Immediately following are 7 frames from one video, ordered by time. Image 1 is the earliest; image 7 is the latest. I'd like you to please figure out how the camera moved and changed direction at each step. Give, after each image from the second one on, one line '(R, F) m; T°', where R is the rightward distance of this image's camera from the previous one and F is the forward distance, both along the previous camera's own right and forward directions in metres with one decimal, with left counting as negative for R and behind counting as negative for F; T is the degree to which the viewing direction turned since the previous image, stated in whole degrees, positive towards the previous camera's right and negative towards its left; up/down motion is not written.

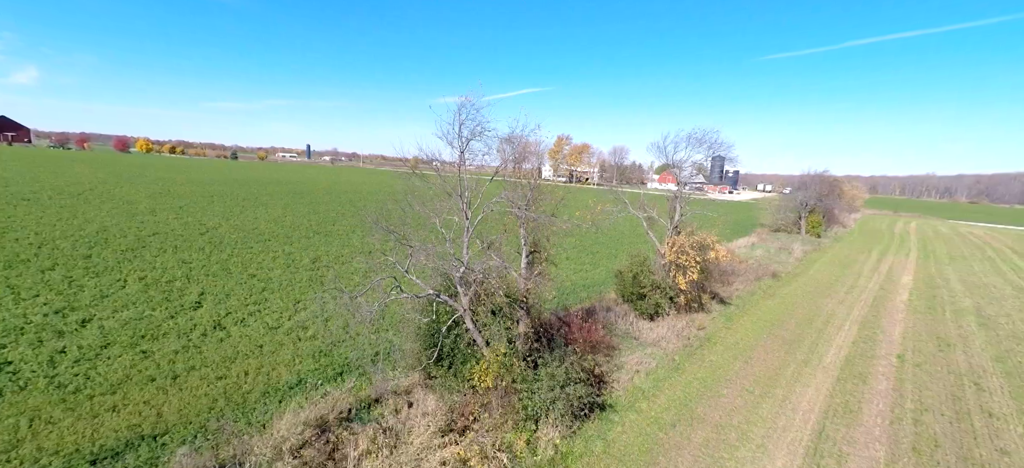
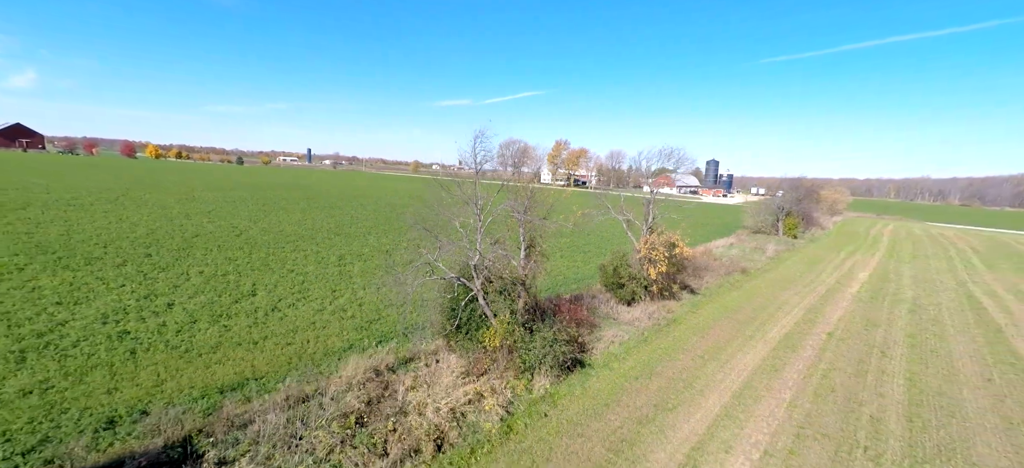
(0.0, -2.2) m; 0°
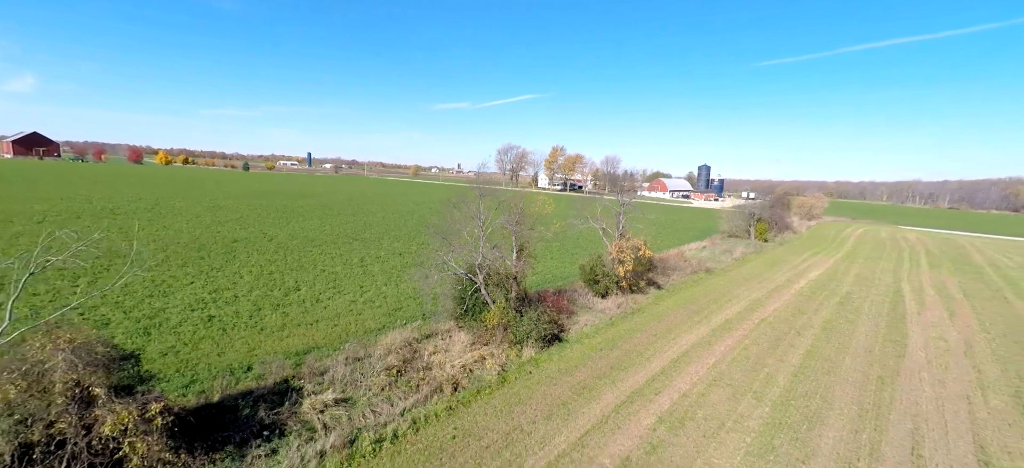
(+0.1, -2.9) m; 0°
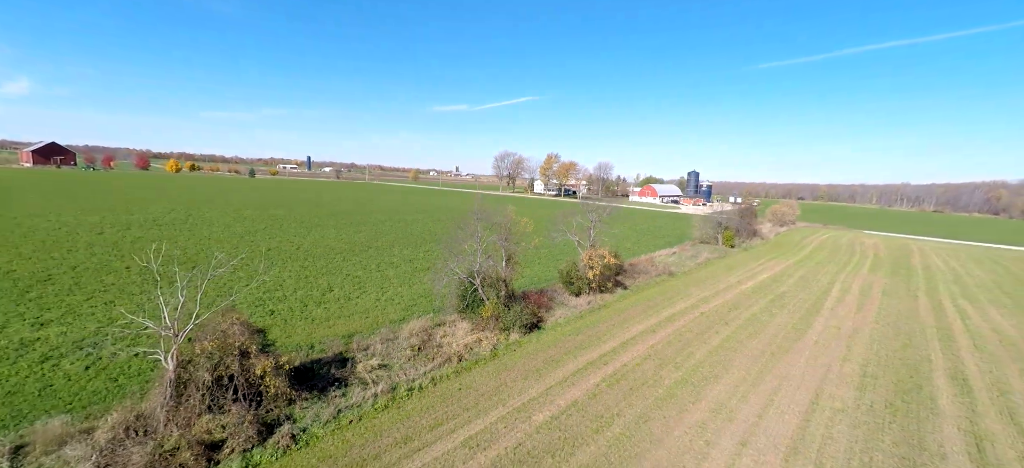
(+0.3, -3.7) m; 0°
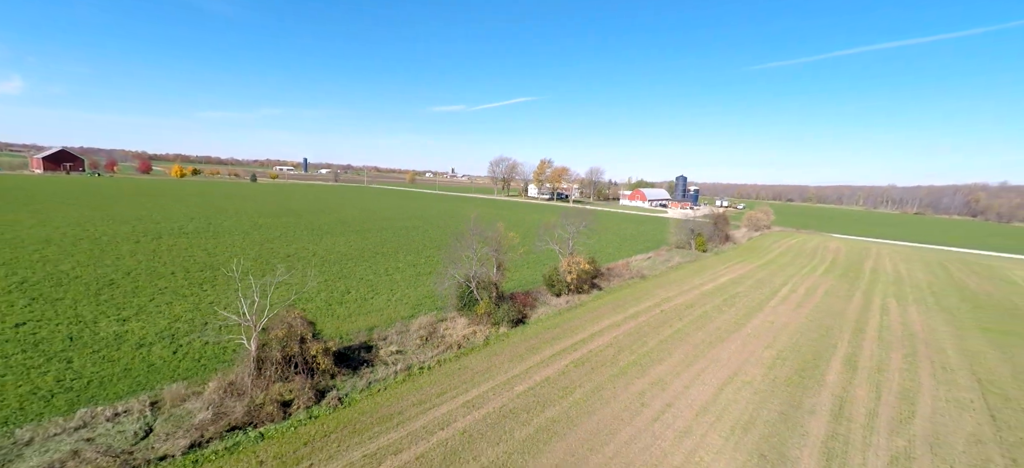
(+0.3, -3.4) m; +1°
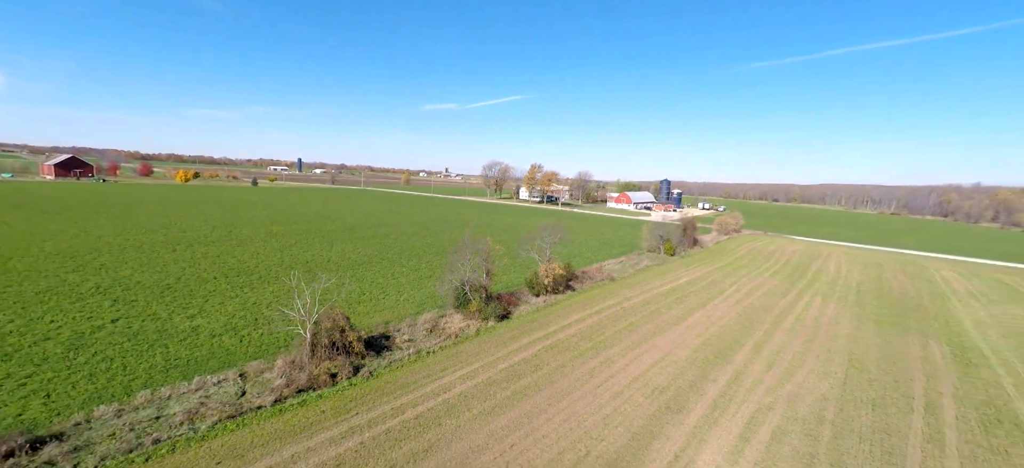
(+0.4, -4.6) m; +1°
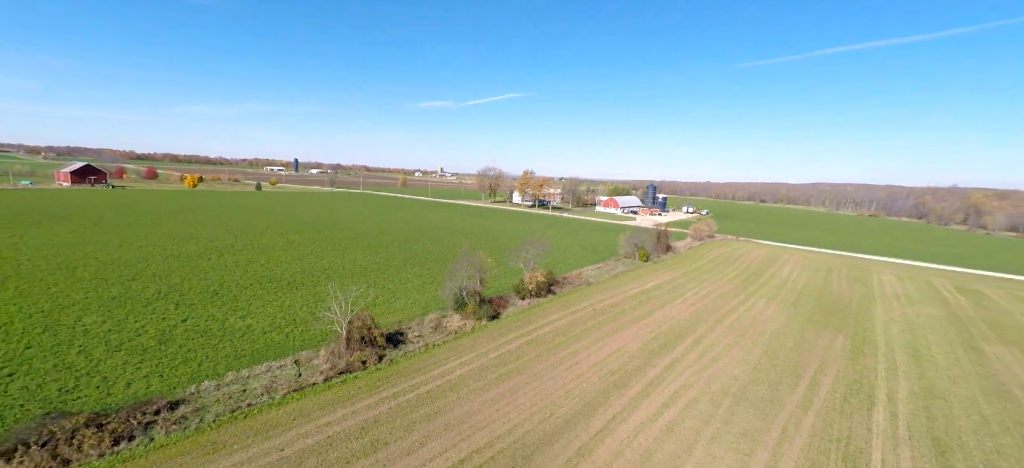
(+0.4, -5.1) m; +1°
